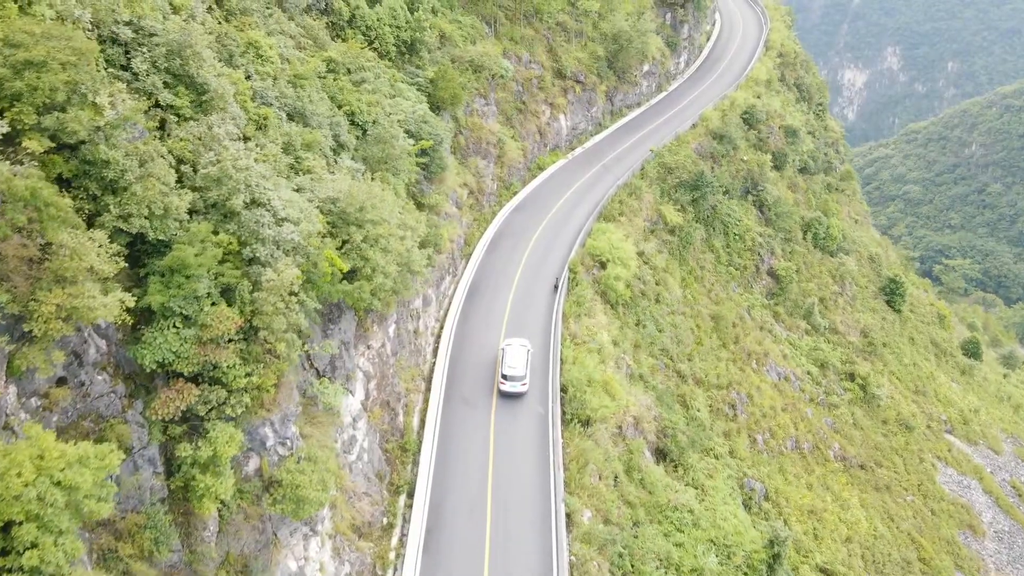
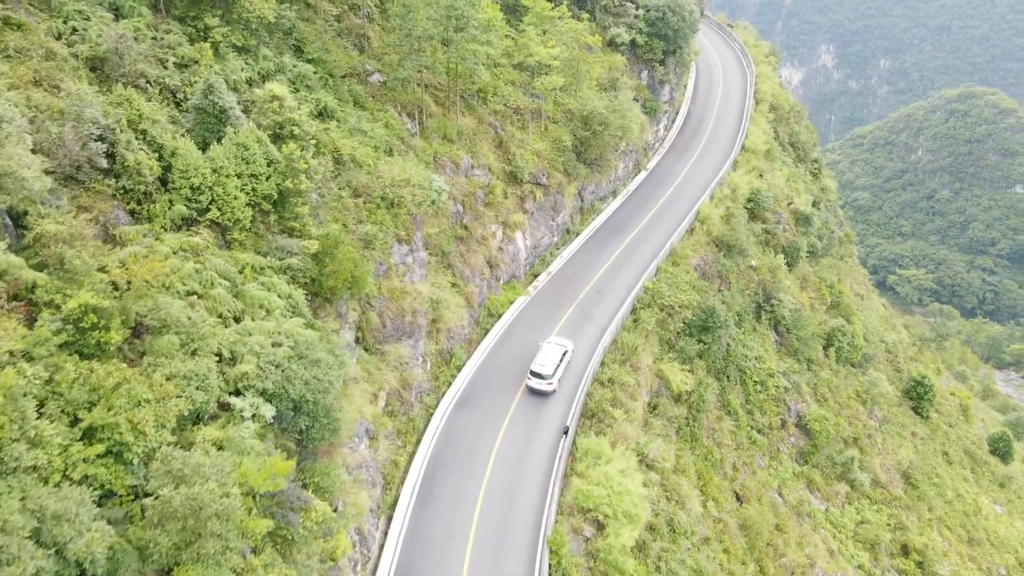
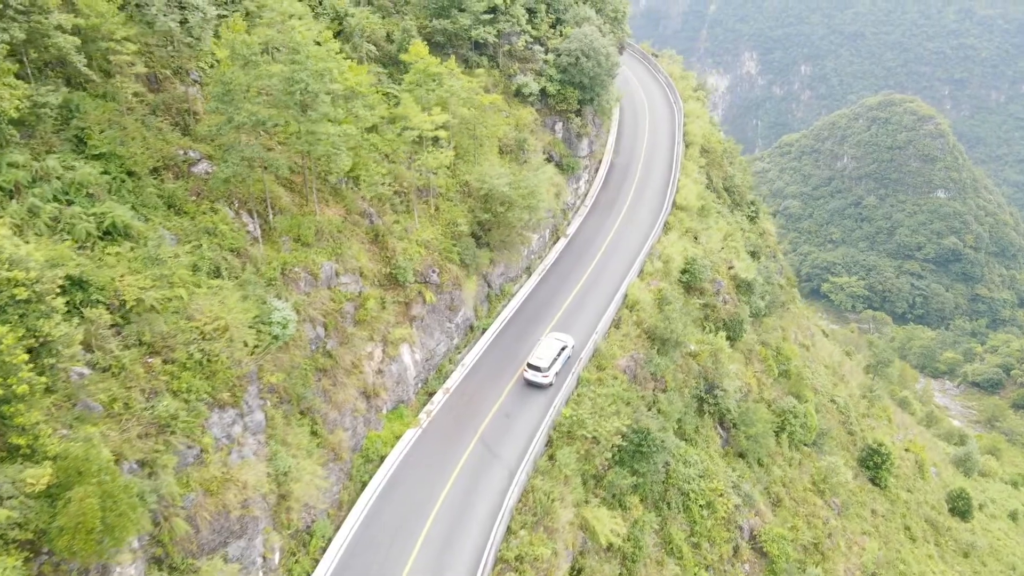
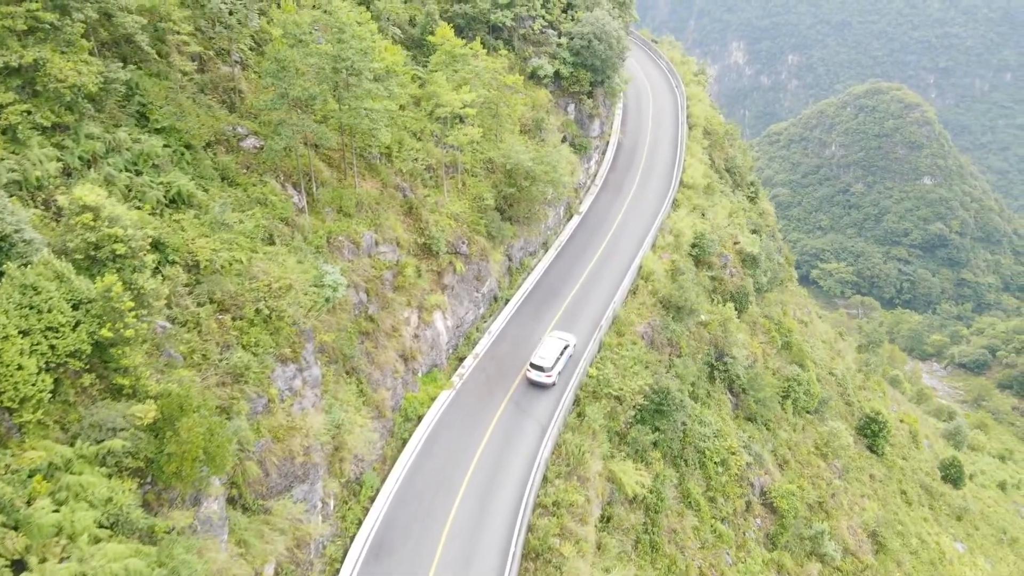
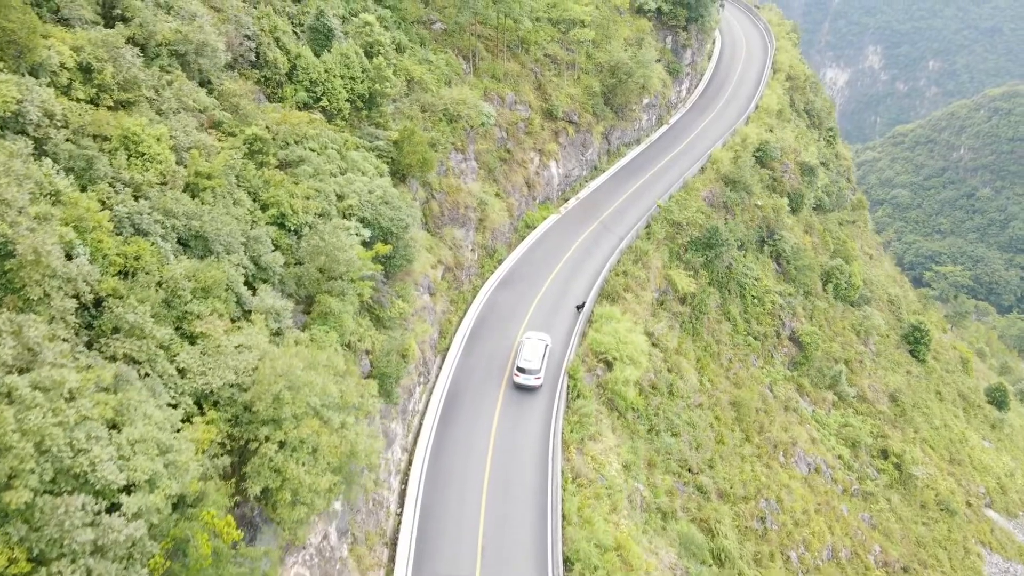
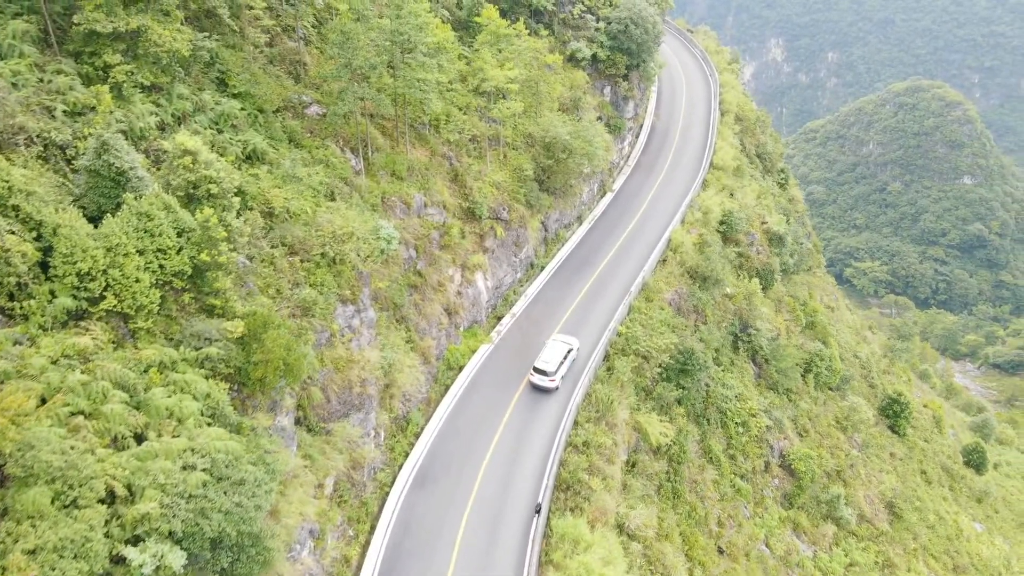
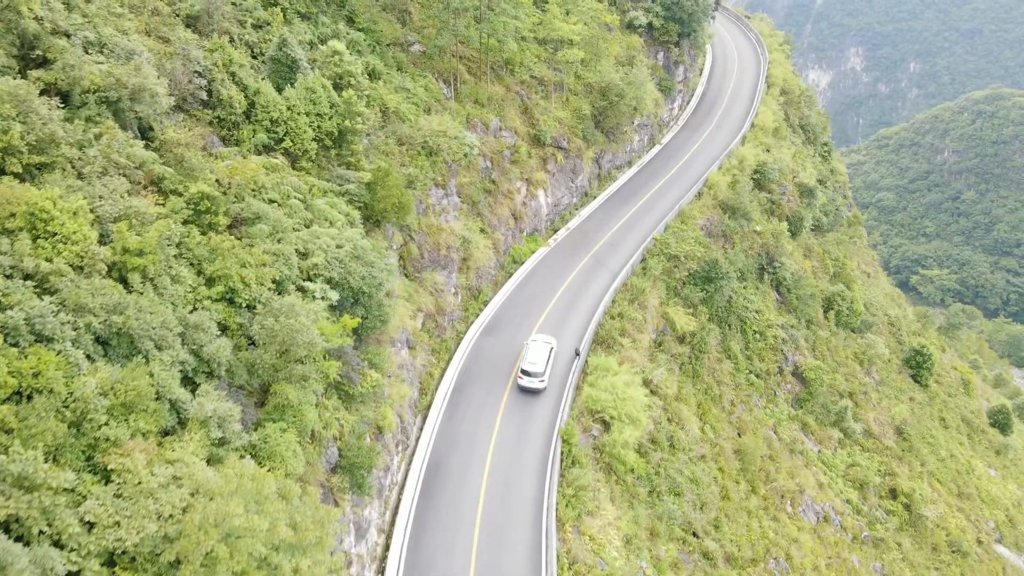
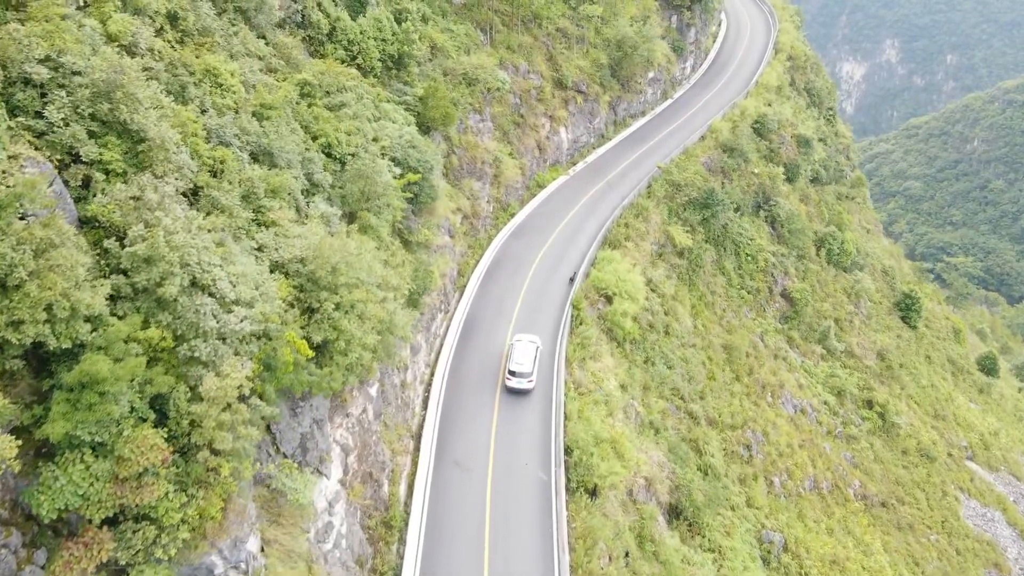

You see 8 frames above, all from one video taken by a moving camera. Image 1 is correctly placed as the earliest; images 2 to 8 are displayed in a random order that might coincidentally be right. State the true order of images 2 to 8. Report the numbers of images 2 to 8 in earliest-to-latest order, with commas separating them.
8, 5, 7, 2, 6, 4, 3
